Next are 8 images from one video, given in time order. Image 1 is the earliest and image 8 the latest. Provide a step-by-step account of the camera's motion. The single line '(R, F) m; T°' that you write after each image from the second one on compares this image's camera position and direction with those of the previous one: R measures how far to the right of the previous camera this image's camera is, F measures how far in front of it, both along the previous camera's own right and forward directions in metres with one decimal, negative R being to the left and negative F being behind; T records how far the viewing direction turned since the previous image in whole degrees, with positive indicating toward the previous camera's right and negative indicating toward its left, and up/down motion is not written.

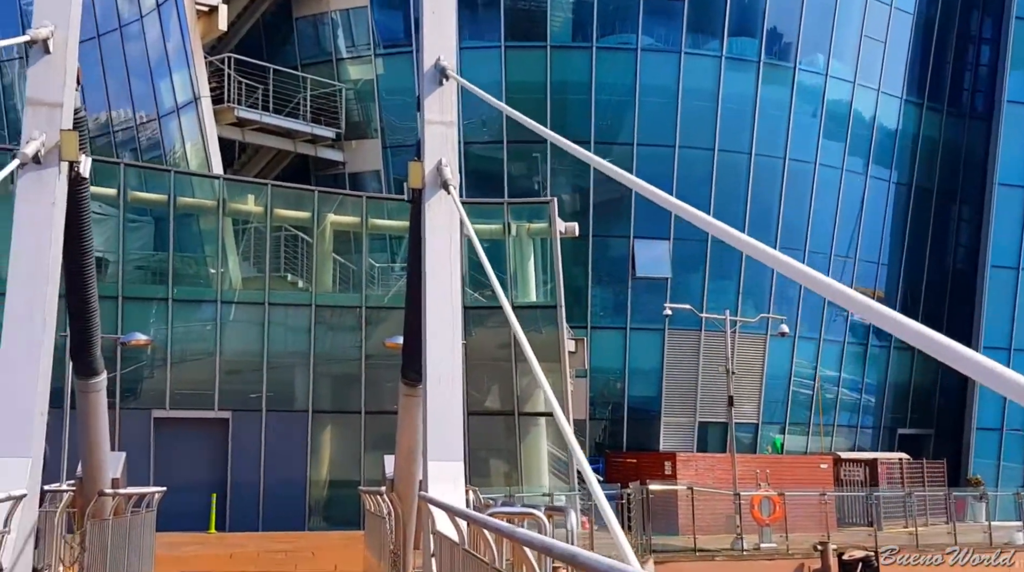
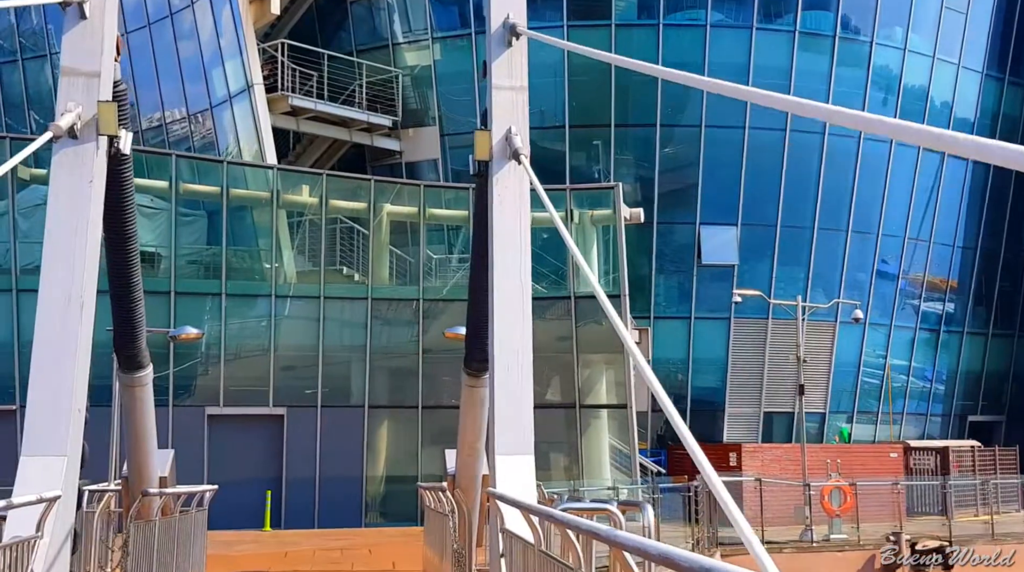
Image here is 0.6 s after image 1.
(-0.2, +0.9) m; -3°
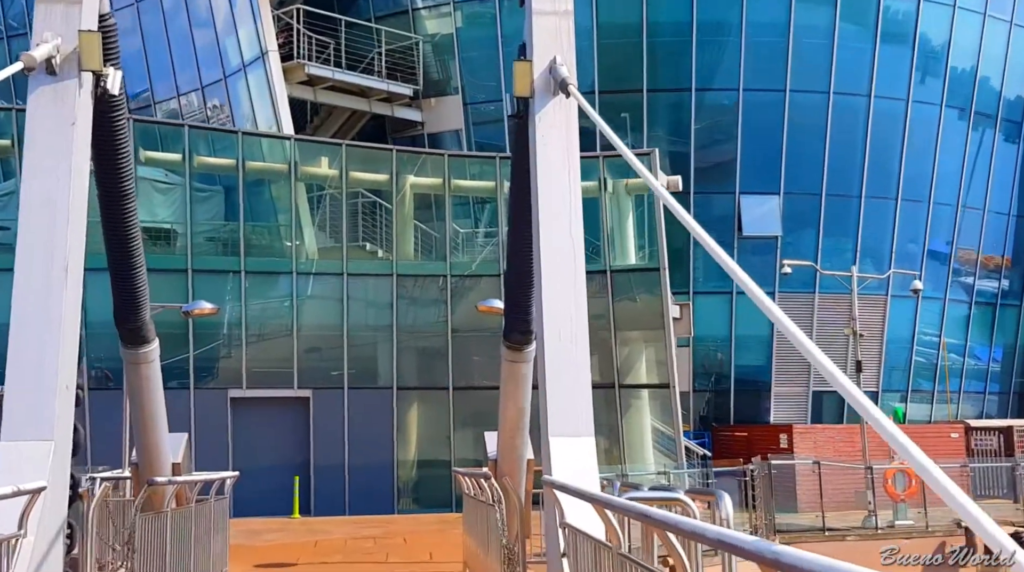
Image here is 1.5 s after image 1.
(-0.2, +1.3) m; -1°
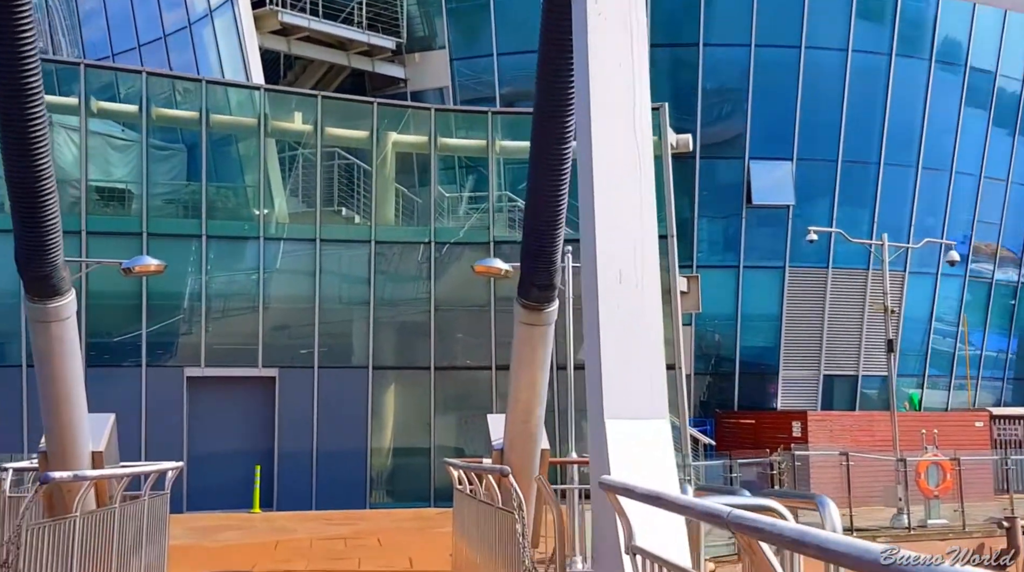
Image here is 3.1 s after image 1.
(-0.3, +2.4) m; +1°
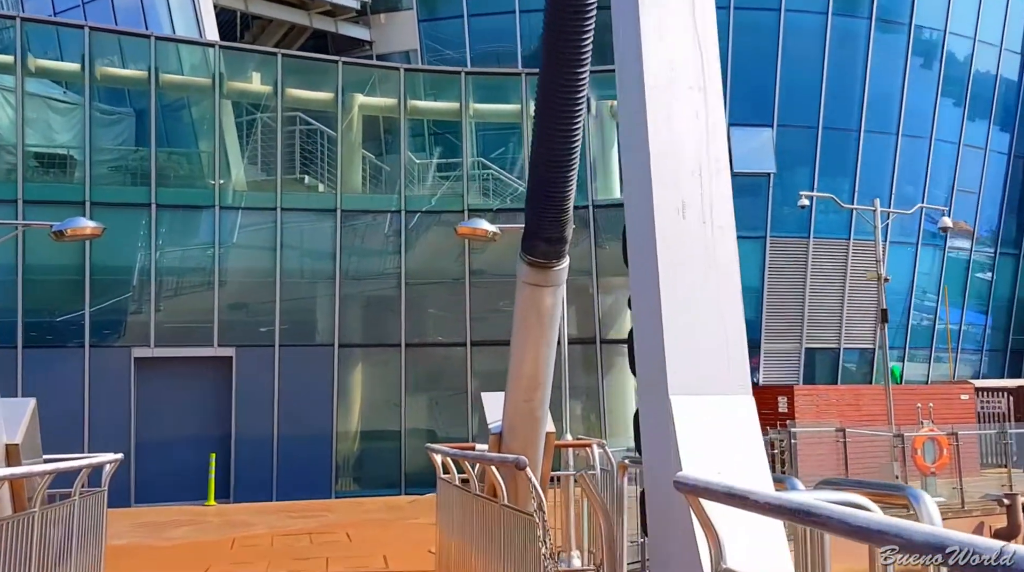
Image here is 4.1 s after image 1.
(-0.3, +1.5) m; +2°
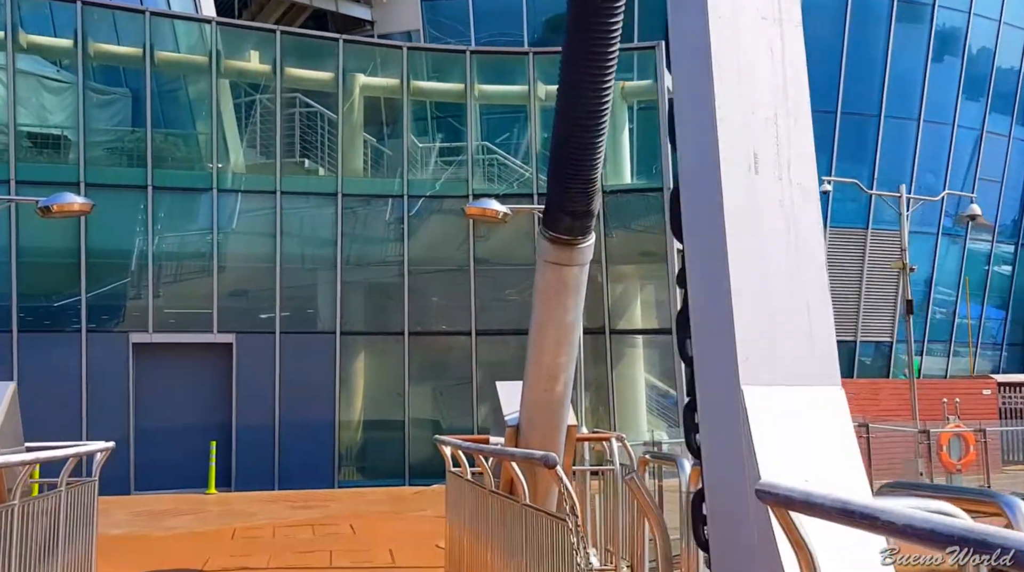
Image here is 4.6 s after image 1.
(-0.1, +0.6) m; 0°
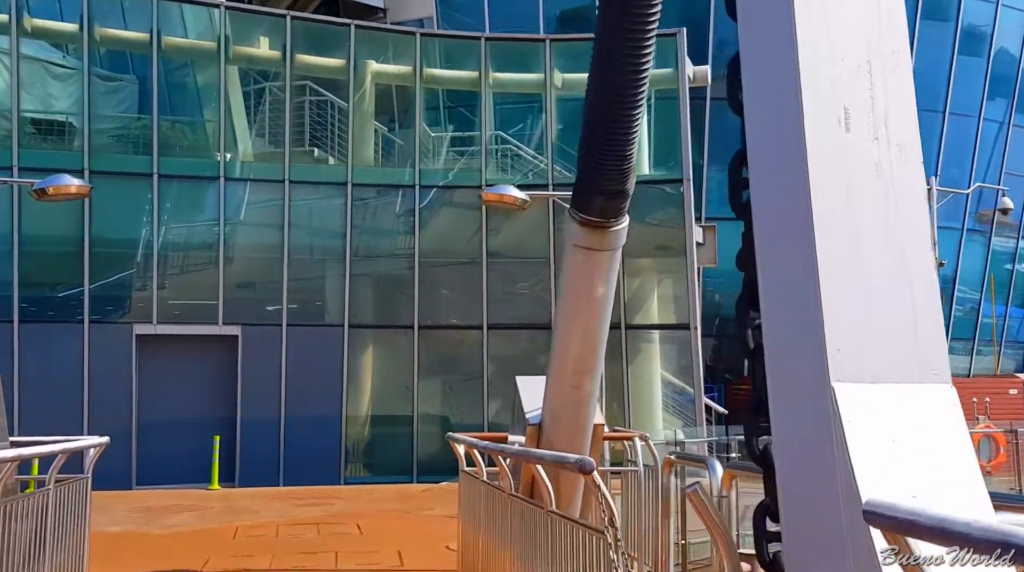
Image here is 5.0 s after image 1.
(-0.1, +0.6) m; 0°
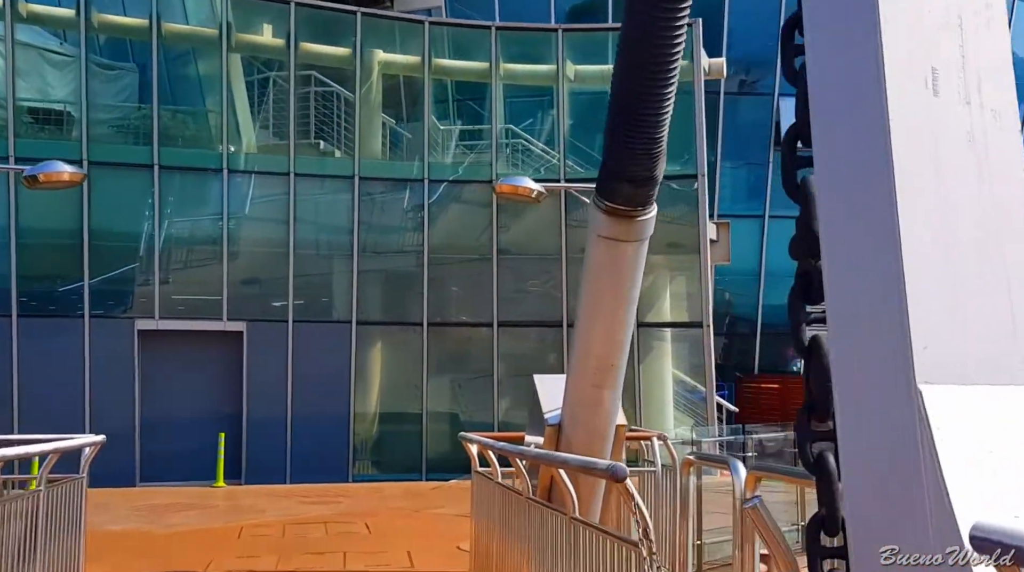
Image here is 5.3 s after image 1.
(-0.1, +0.4) m; 0°
